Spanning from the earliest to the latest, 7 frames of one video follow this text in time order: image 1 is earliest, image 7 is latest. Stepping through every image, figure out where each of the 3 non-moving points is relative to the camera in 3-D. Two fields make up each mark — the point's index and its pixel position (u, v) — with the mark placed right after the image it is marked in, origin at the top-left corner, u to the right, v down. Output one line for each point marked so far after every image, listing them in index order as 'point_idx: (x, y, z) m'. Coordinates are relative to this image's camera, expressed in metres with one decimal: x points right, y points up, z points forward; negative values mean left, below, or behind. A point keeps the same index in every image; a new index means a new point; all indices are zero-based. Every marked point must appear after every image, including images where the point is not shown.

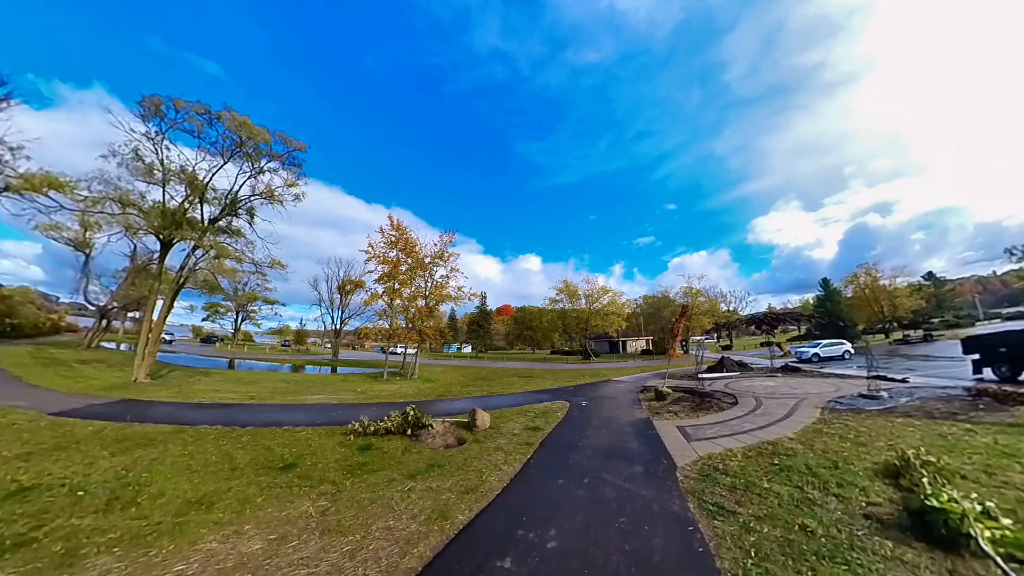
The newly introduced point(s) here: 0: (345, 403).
0: (-7.4, -4.9, +16.2) m
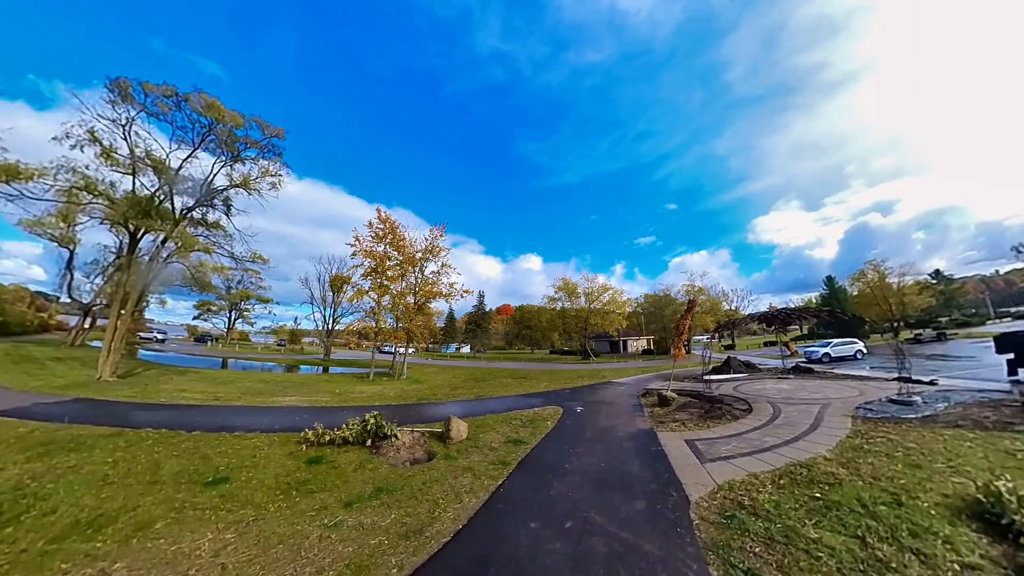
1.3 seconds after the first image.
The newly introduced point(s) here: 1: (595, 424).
0: (-7.9, -4.6, +14.8) m
1: (+2.1, -3.5, +9.5) m
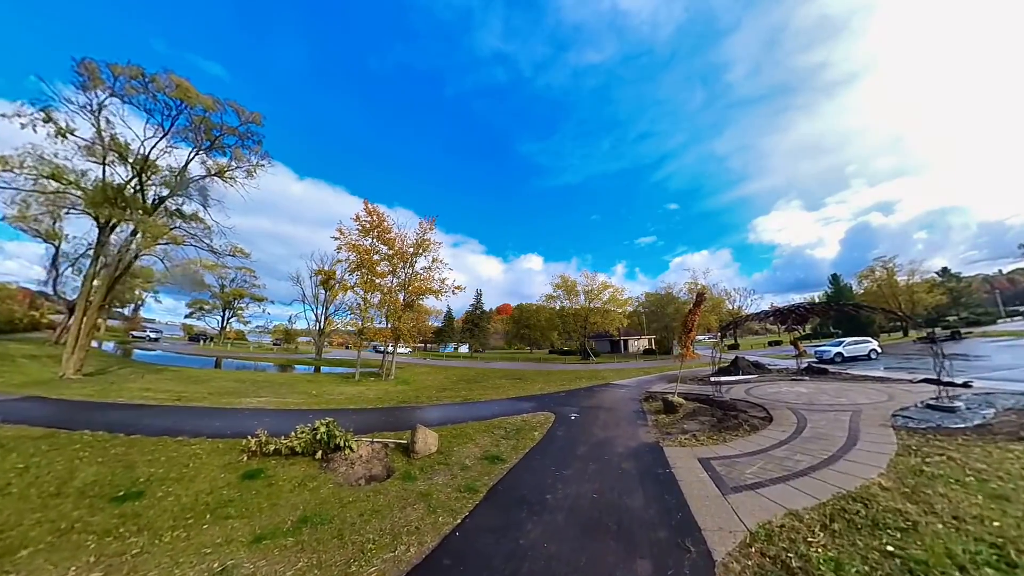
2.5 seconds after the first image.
0: (-8.3, -4.4, +13.5) m
1: (+1.7, -3.2, +8.2) m
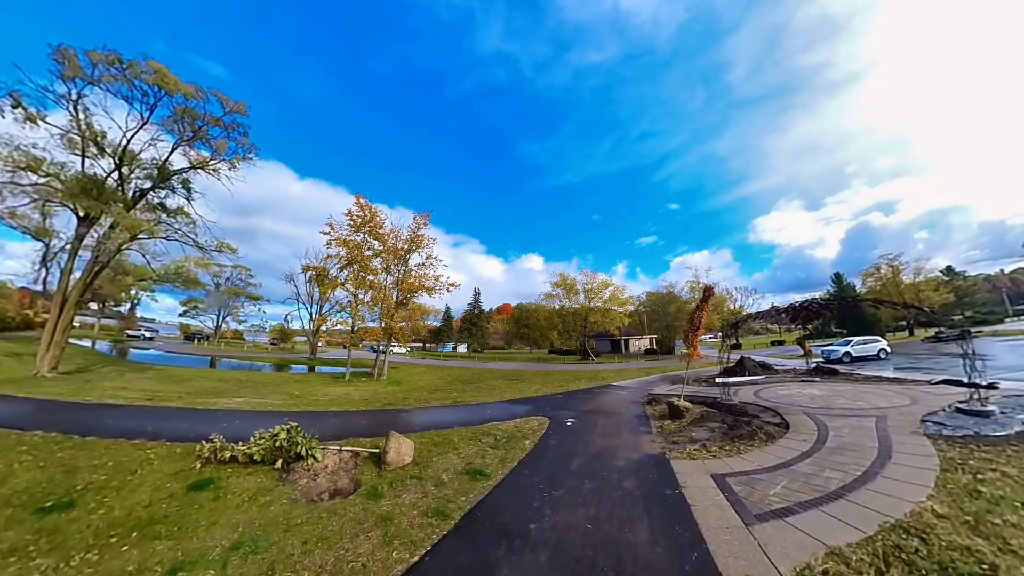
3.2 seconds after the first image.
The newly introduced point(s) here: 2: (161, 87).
0: (-8.5, -4.2, +12.7) m
1: (+1.5, -3.1, +7.4) m
2: (-17.3, +9.9, +18.3) m
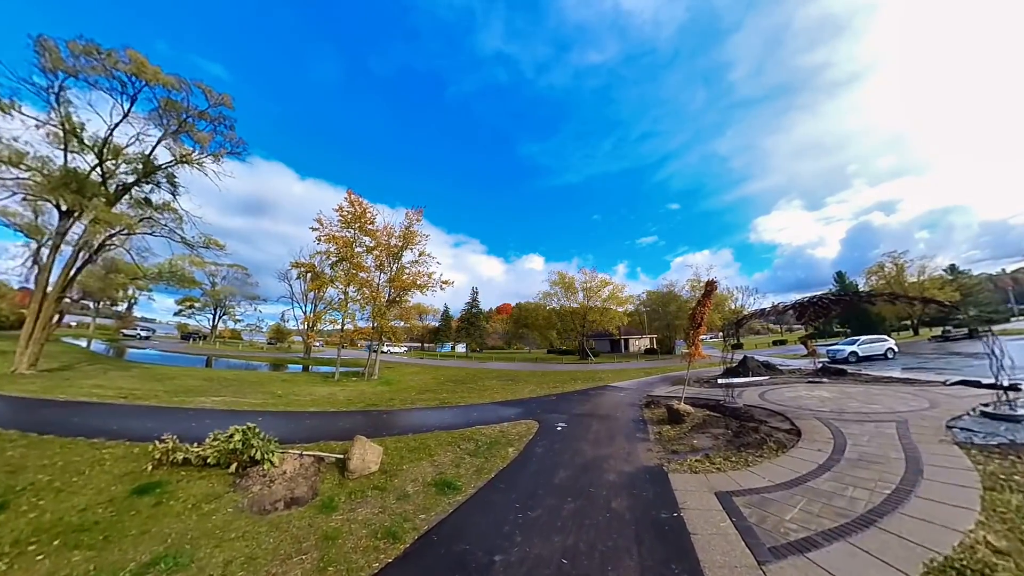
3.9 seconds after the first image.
0: (-8.8, -4.1, +12.1) m
1: (+1.1, -2.9, +6.7) m
2: (-17.6, +10.0, +17.6) m
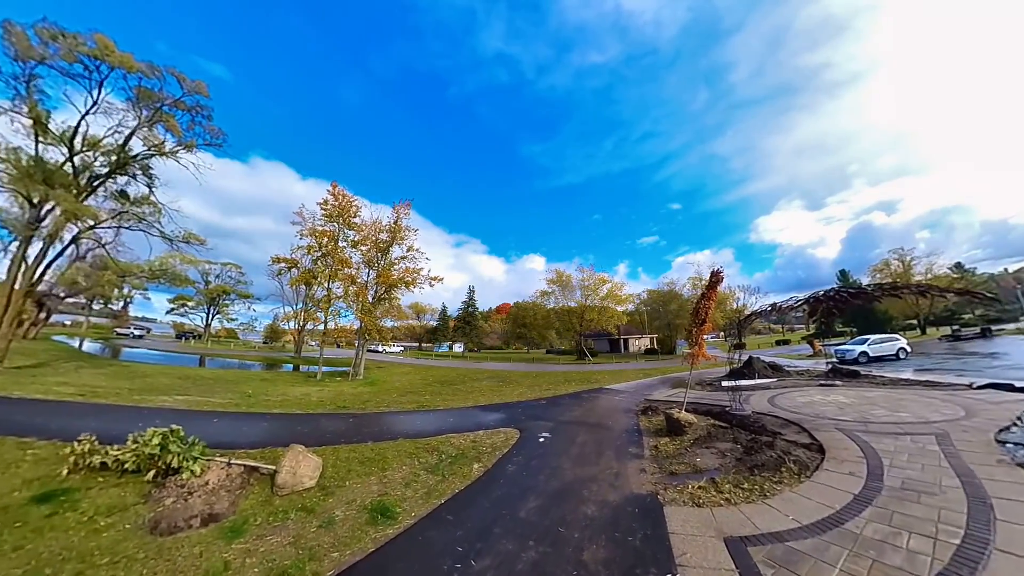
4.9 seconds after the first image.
0: (-9.3, -3.9, +11.0) m
1: (+0.6, -2.7, +5.6) m
2: (-18.0, +10.2, +16.6) m
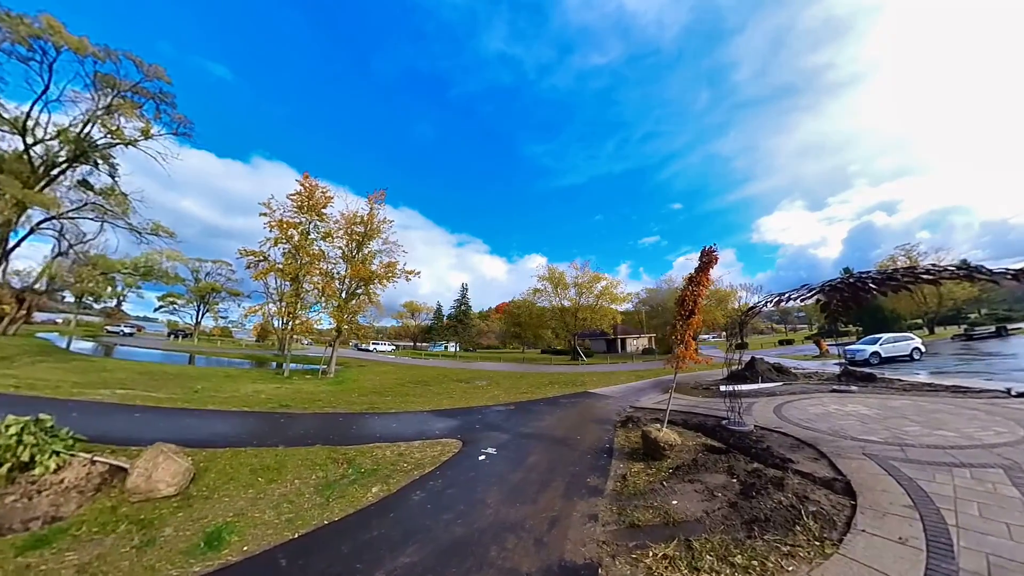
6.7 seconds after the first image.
0: (-10.3, -3.6, +9.5) m
1: (-0.4, -2.5, +4.0) m
2: (-19.0, +10.5, +15.0) m
